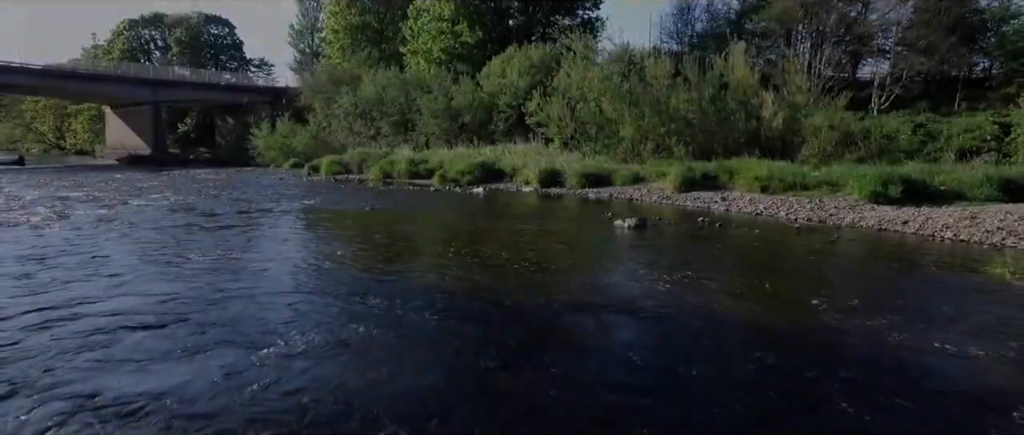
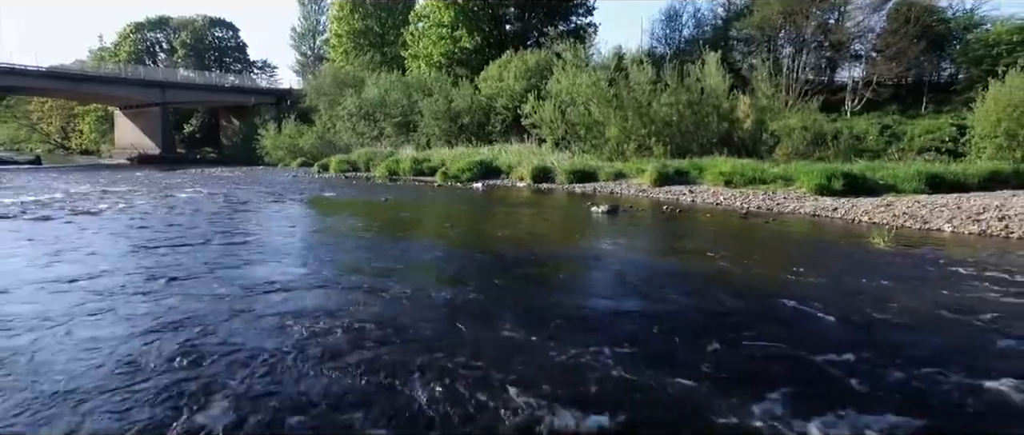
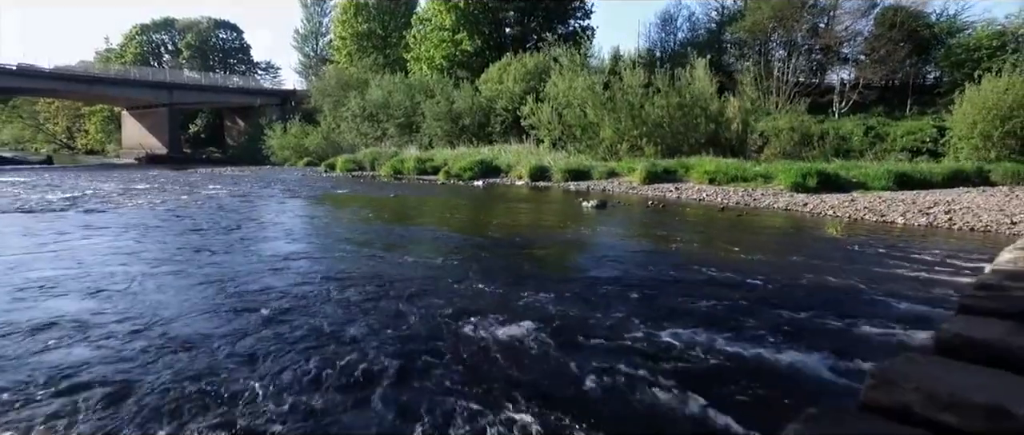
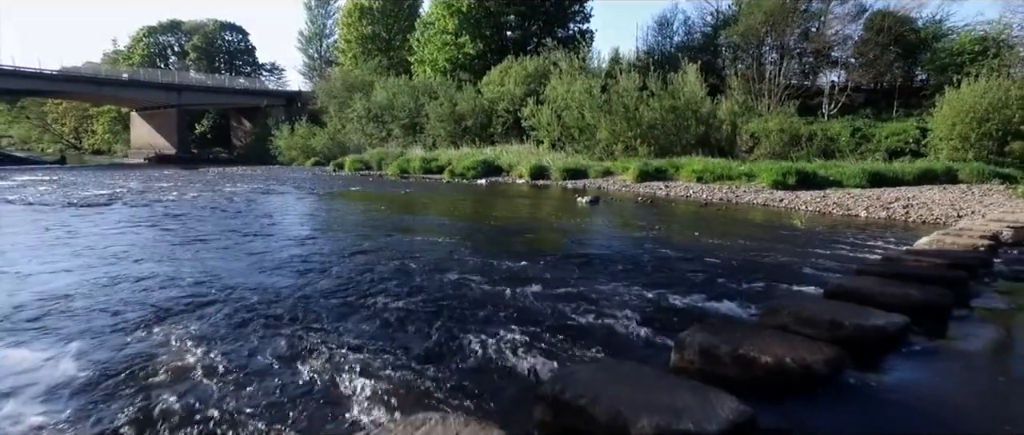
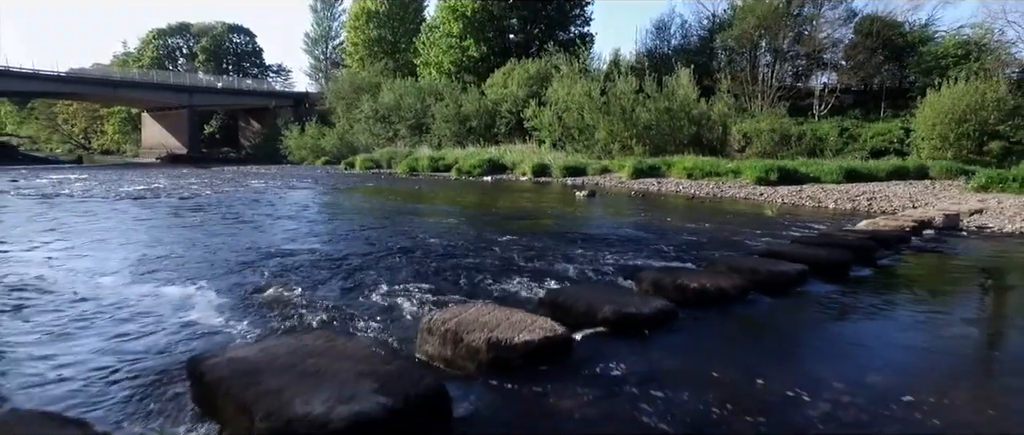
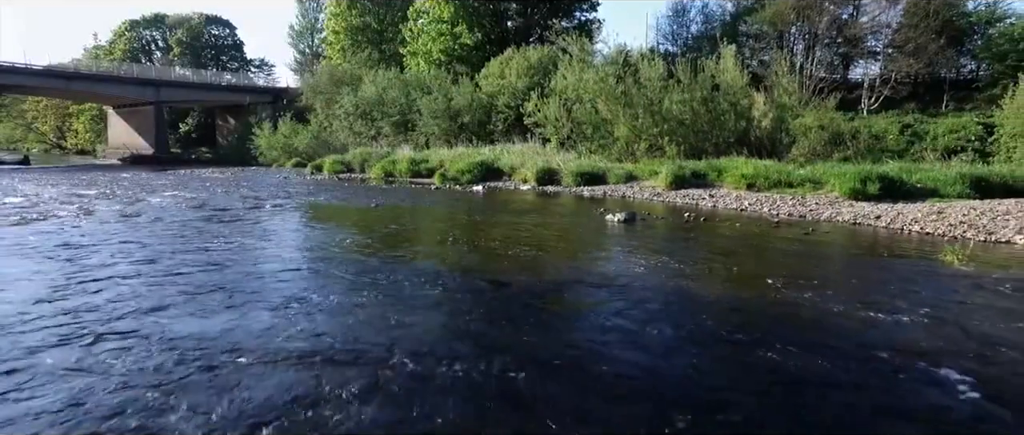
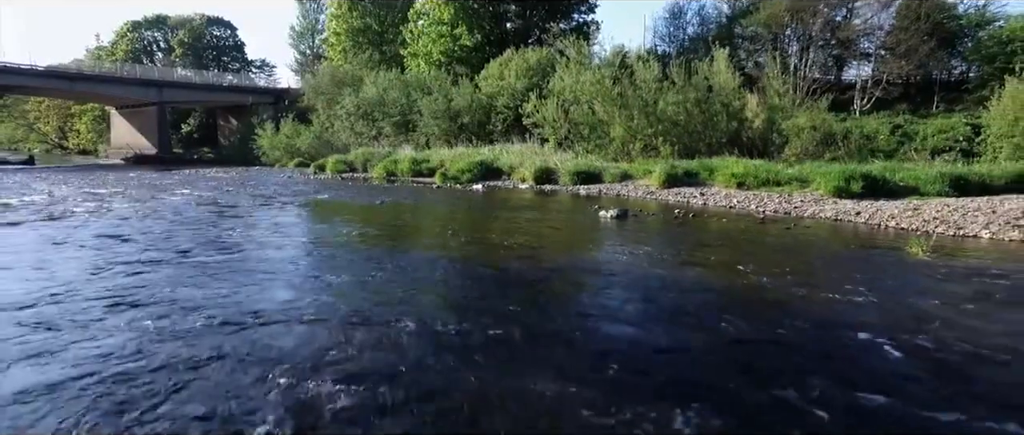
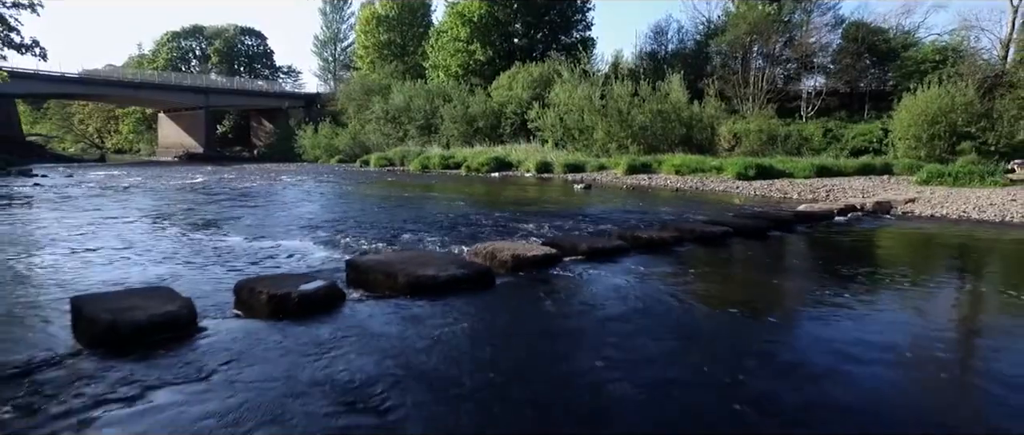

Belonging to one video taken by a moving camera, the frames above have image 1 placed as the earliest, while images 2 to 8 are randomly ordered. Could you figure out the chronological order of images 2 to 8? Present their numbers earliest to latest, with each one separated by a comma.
6, 7, 2, 3, 4, 5, 8
